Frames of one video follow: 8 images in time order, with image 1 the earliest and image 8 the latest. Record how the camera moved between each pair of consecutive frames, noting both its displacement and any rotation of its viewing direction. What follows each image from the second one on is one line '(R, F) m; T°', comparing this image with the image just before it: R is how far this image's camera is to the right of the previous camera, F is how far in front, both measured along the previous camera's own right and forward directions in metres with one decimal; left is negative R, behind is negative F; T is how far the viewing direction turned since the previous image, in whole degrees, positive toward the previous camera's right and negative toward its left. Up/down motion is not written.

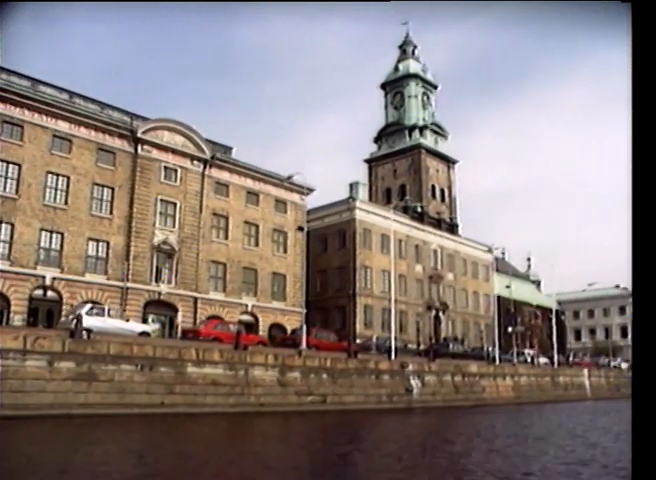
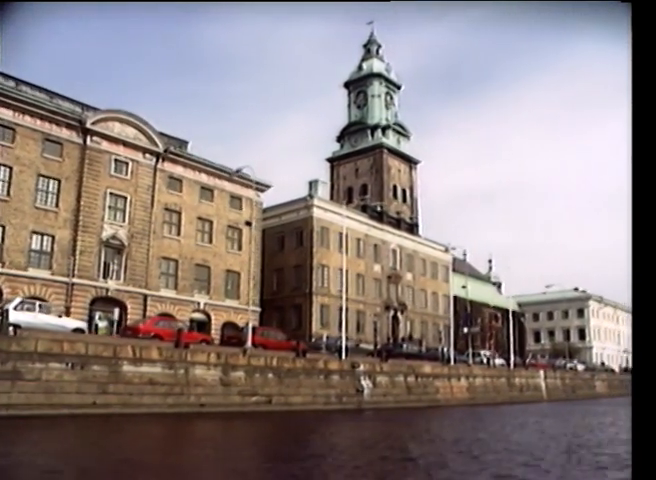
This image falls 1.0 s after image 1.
(+0.6, +0.8) m; +3°
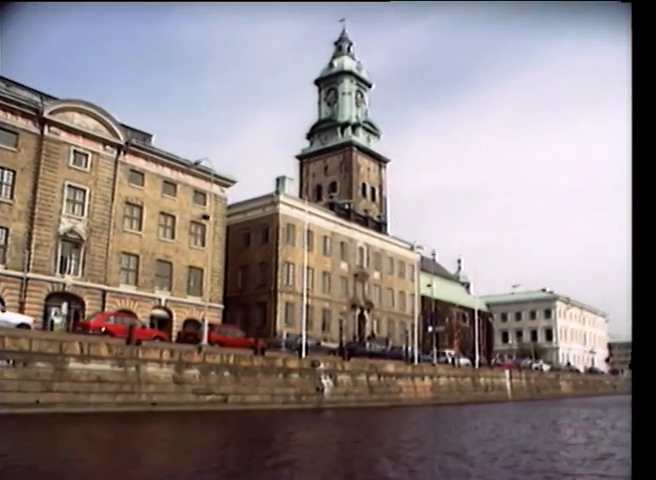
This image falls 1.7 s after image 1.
(+0.4, +0.6) m; +2°
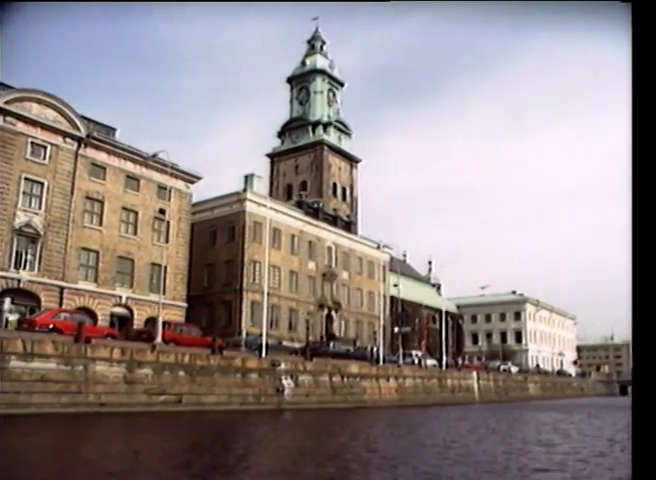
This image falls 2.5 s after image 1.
(+0.4, +0.7) m; +2°
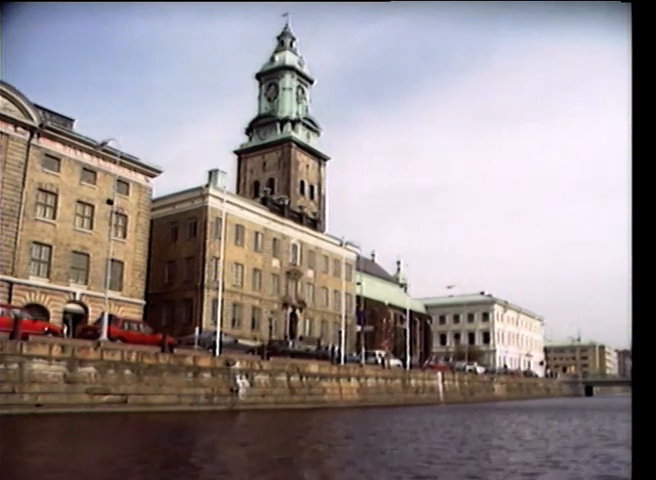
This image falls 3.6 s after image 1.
(+0.5, +0.9) m; +2°
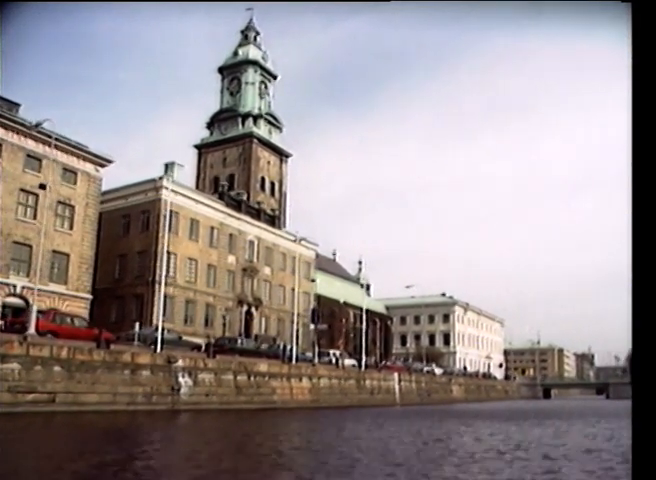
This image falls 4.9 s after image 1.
(+0.6, +1.1) m; +3°
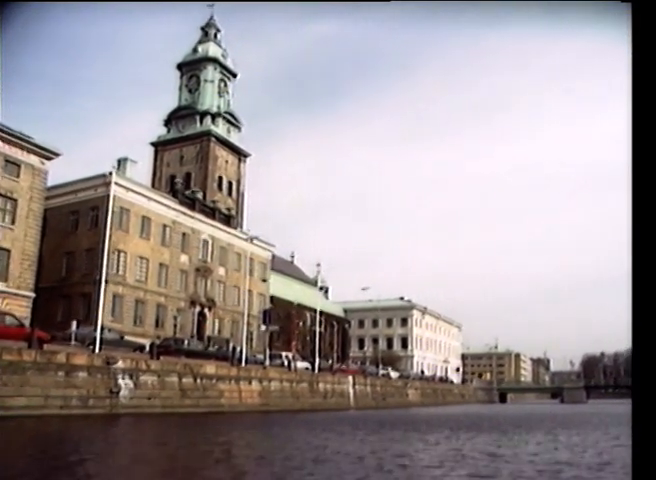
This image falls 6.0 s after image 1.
(+0.4, +0.9) m; +3°
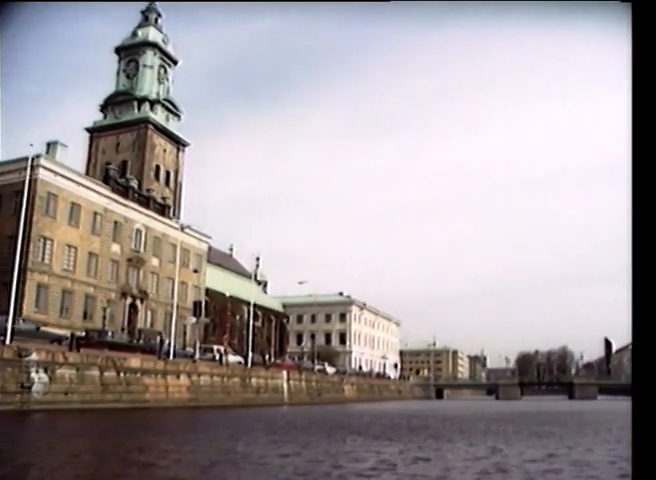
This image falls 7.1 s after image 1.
(+0.4, +1.0) m; +4°
